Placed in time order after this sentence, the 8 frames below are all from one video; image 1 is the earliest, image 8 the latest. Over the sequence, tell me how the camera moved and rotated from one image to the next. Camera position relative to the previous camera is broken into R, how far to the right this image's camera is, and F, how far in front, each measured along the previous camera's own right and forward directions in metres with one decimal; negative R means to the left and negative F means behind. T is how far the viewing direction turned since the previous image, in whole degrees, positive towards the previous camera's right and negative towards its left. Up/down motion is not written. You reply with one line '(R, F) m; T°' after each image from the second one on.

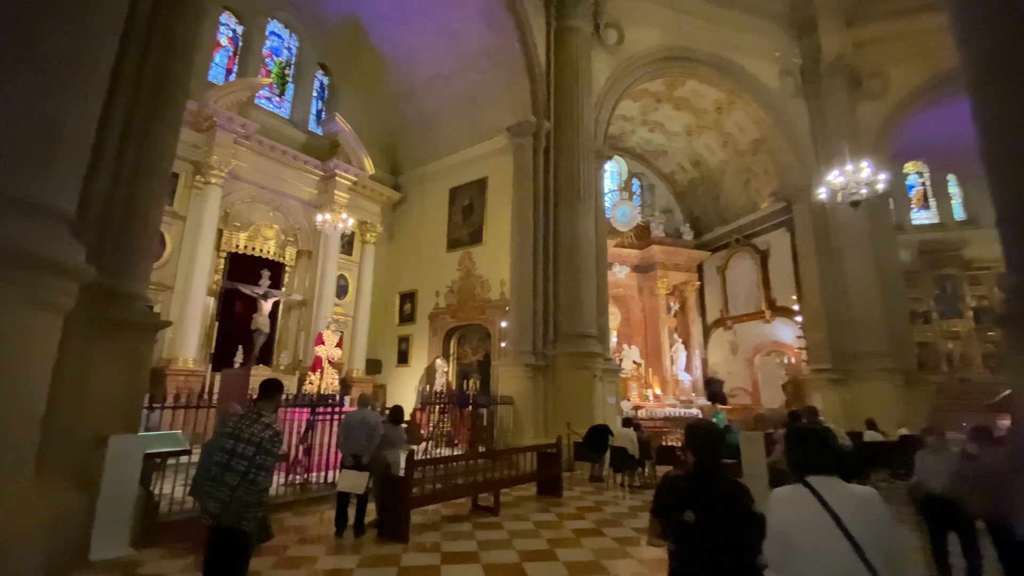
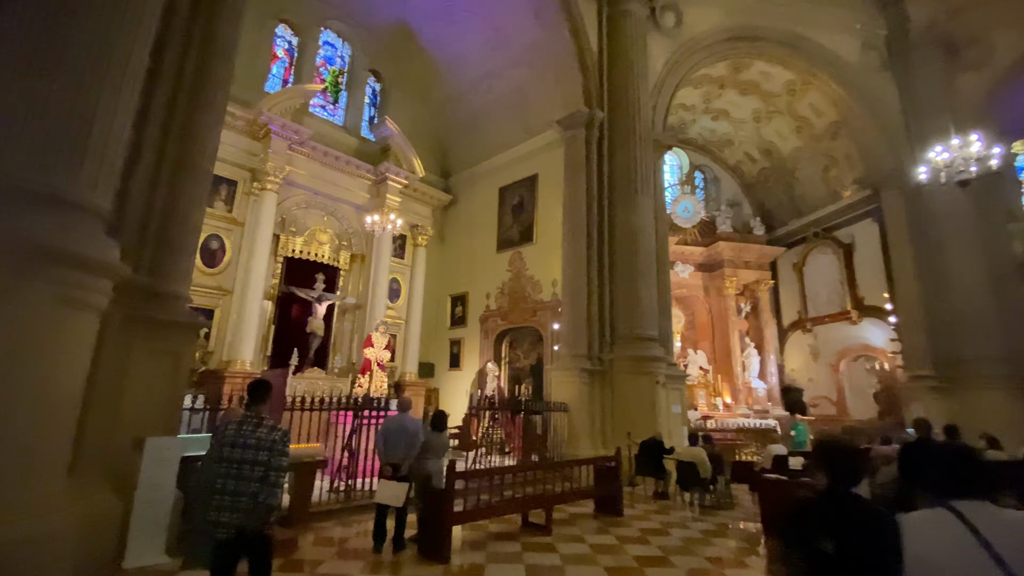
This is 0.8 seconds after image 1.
(+0.1, +0.5) m; -7°
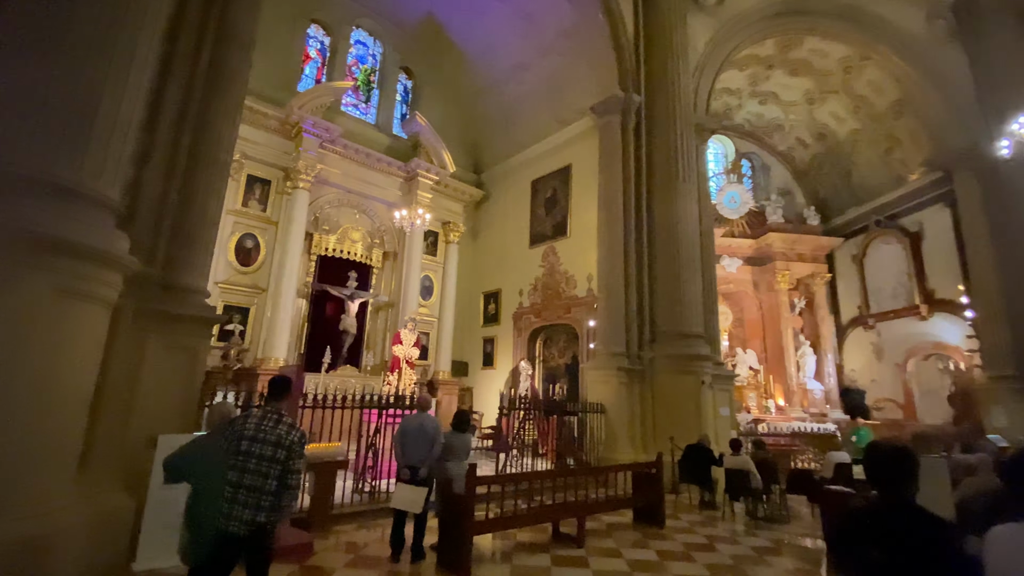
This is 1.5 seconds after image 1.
(+0.1, +0.3) m; -5°
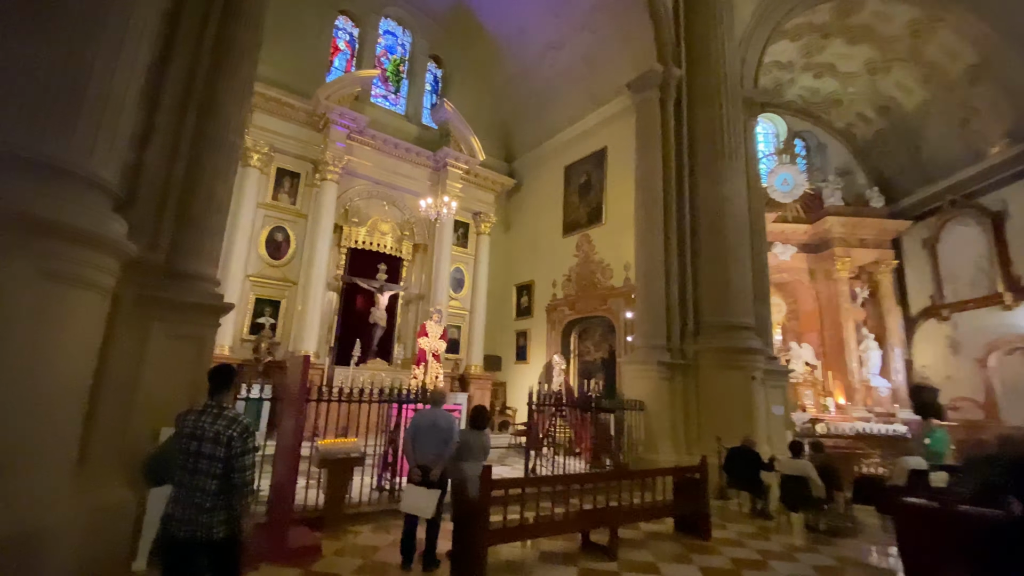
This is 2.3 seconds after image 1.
(+0.2, +0.4) m; -5°
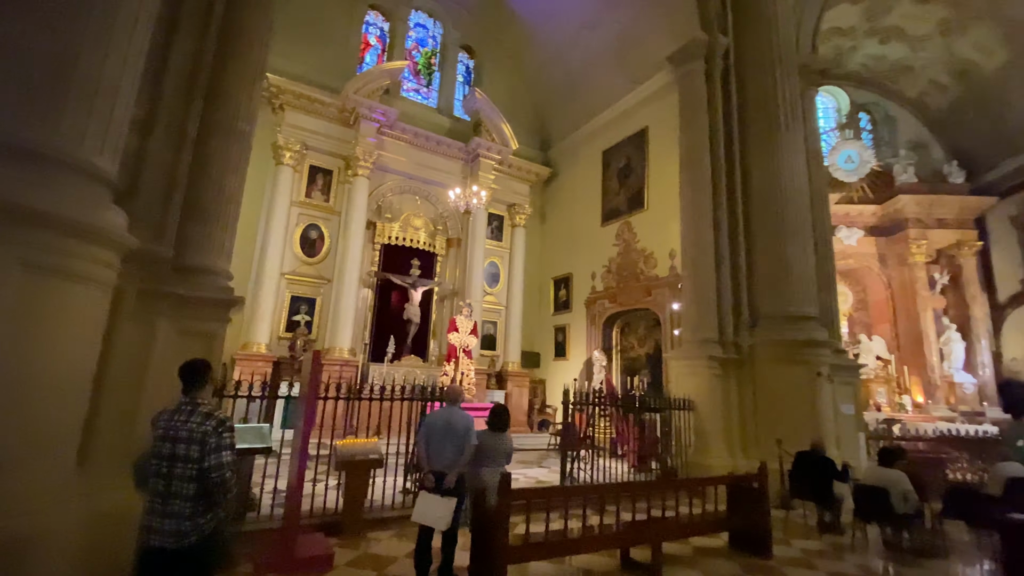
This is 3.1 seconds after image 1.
(+0.2, +0.4) m; -5°
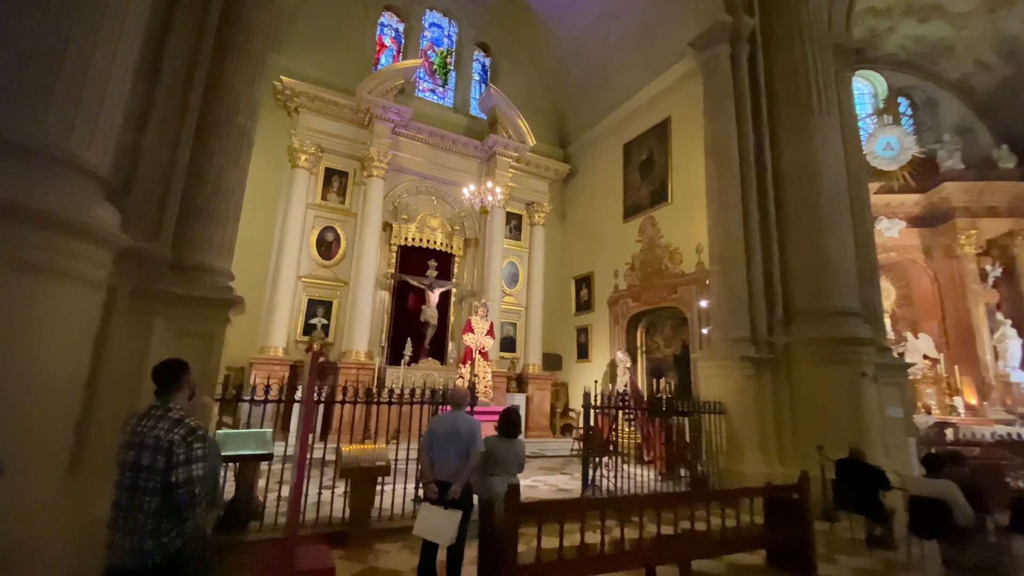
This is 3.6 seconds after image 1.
(+0.1, +0.3) m; -3°
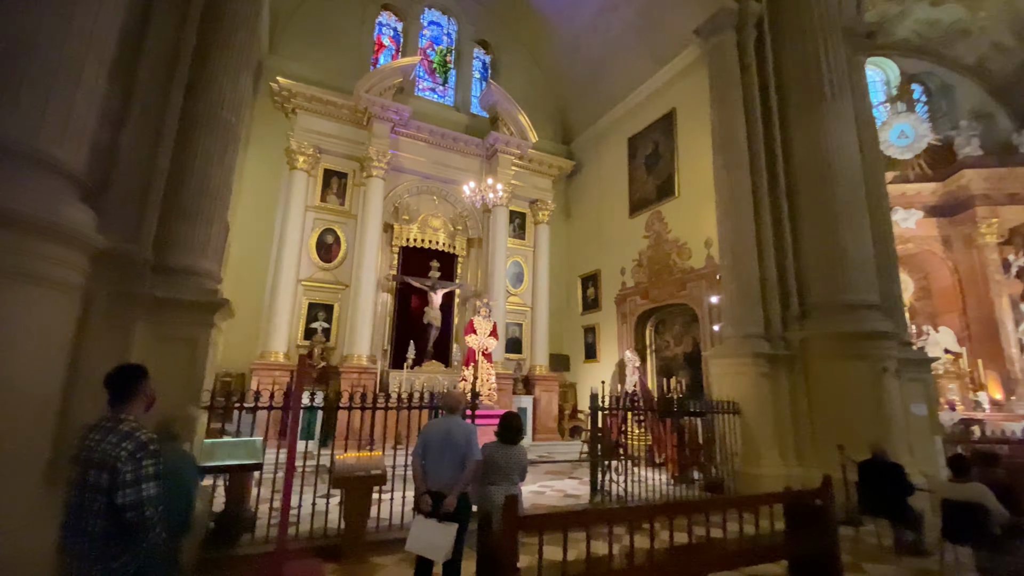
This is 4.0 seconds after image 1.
(+0.1, +0.2) m; -1°
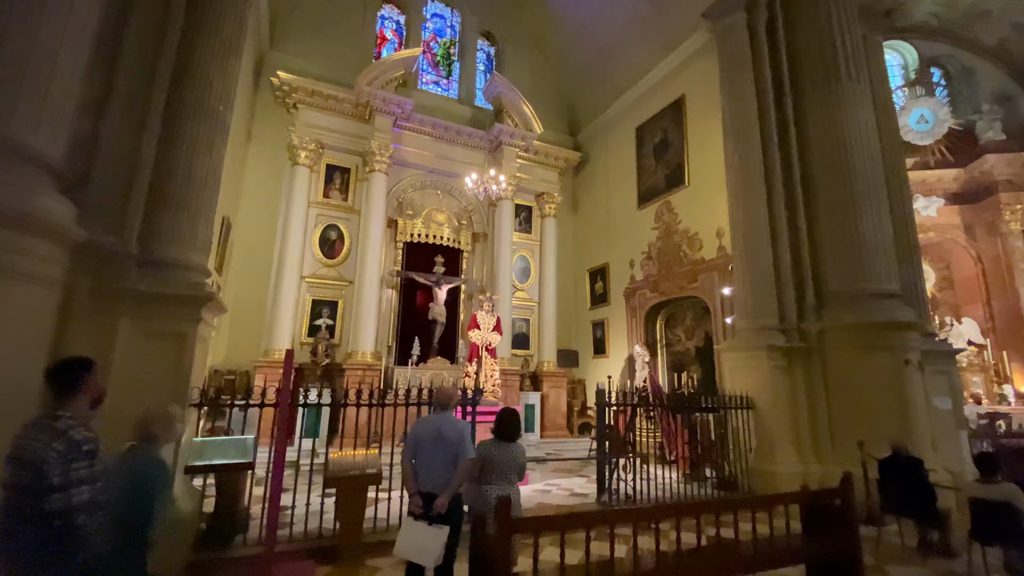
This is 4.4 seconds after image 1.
(+0.1, +0.2) m; -1°
